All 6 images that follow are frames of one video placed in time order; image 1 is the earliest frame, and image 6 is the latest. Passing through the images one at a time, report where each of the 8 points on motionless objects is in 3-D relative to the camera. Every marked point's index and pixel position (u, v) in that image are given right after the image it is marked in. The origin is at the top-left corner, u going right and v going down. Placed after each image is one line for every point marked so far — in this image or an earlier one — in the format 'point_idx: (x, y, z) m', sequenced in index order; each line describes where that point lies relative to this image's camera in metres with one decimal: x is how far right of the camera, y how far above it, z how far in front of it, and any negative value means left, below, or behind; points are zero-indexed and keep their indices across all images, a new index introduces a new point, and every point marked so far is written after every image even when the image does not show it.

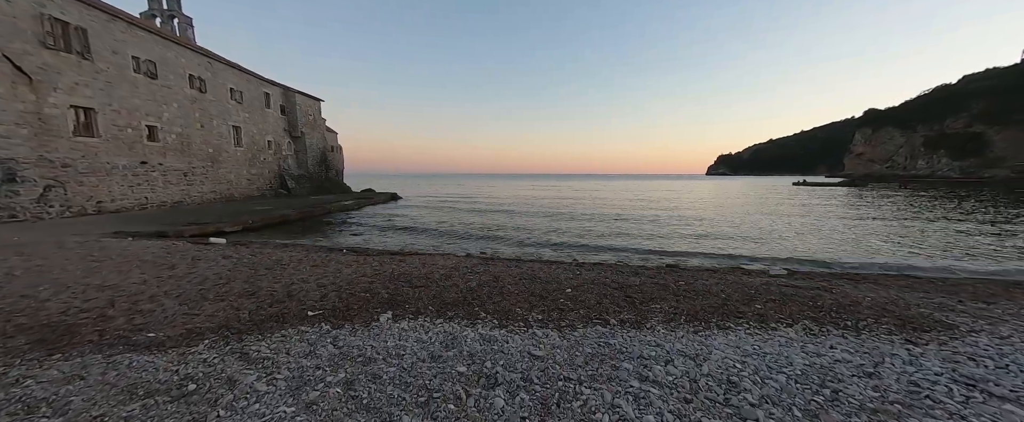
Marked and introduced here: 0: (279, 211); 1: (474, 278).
0: (-14.3, 0.0, +19.1) m
1: (-0.6, -1.0, +4.6) m
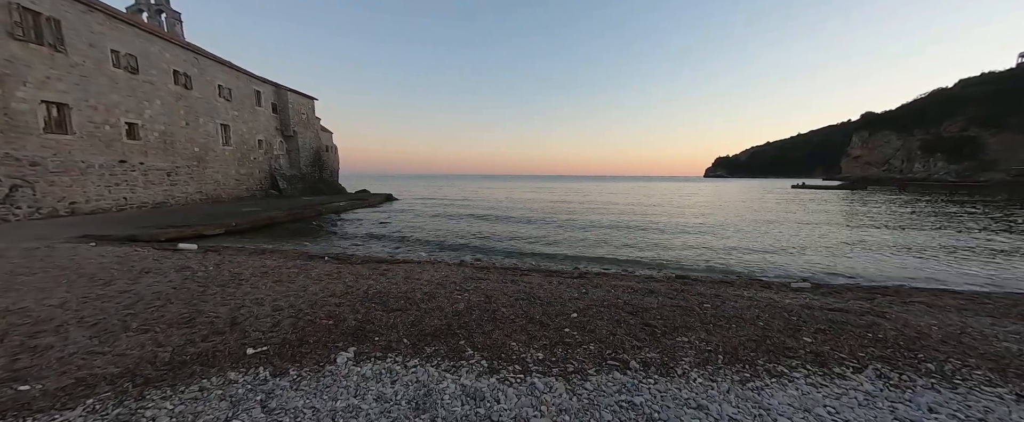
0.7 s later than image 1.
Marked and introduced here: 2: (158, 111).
0: (-14.5, -0.1, +18.4) m
1: (-0.6, -1.1, +3.9) m
2: (-20.2, +5.7, +18.0) m
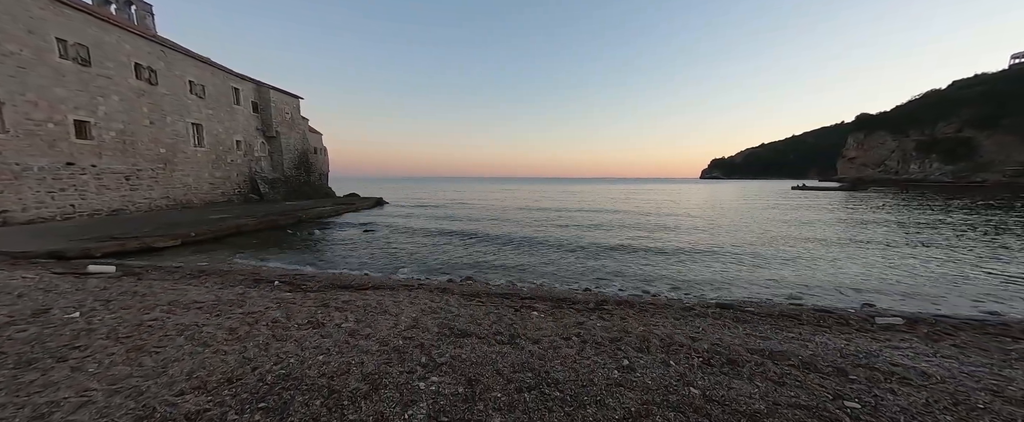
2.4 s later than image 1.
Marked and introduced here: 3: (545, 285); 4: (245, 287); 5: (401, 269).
0: (-14.6, -0.5, +16.6) m
1: (-0.6, -1.3, +2.3) m
2: (-20.4, +5.3, +16.2) m
3: (+0.8, -1.8, +7.5) m
4: (-5.3, -1.5, +6.1) m
5: (-3.0, -1.7, +8.8) m
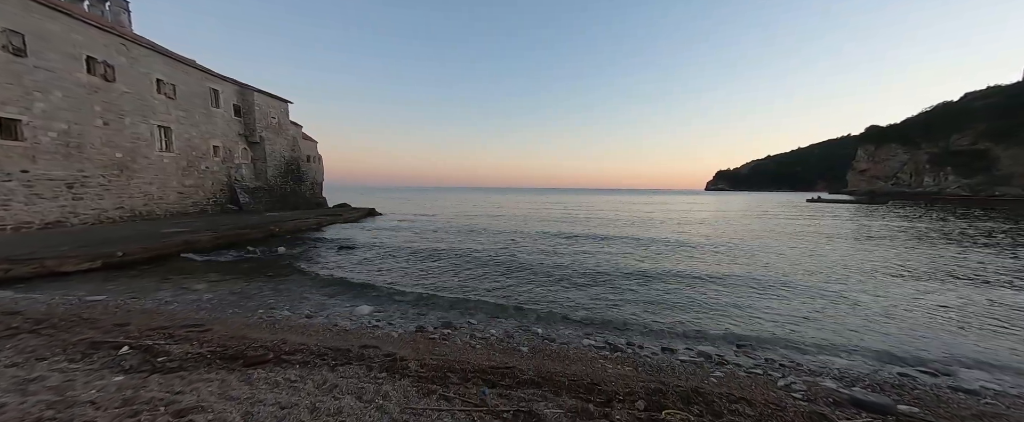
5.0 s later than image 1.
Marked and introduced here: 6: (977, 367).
0: (-14.6, -1.1, +14.3) m
1: (-0.8, -1.5, -0.2) m
2: (-20.4, +4.8, +14.2) m
3: (+0.6, -2.2, +5.0) m
4: (-5.4, -1.8, +3.7) m
5: (-3.1, -2.1, +6.3) m
6: (+7.0, -2.3, +4.7) m
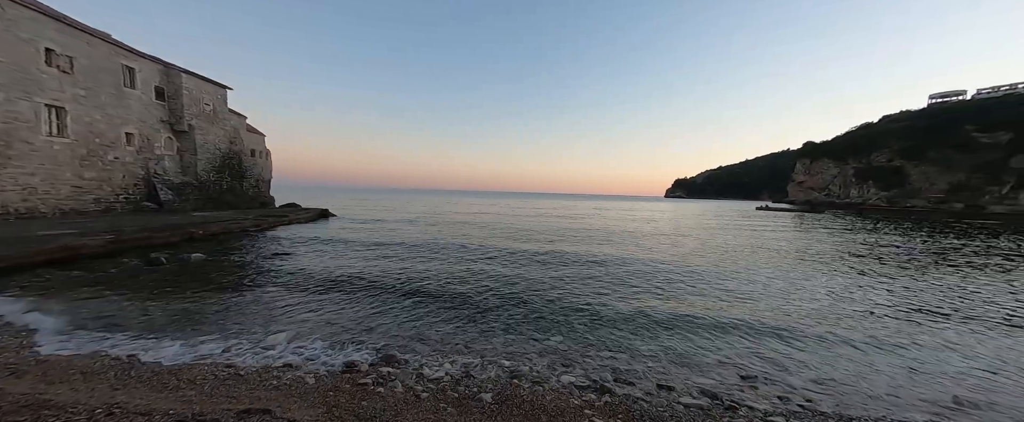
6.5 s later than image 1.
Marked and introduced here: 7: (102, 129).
0: (-16.0, -1.0, +11.5) m
1: (-0.8, -1.4, -1.5) m
2: (-21.6, +5.0, +10.9) m
3: (+0.1, -2.2, +3.8) m
4: (-5.7, -1.7, +1.9) m
5: (-3.7, -2.1, +4.7) m
6: (+6.5, -2.5, +4.1) m
7: (-22.9, +4.6, +17.5) m
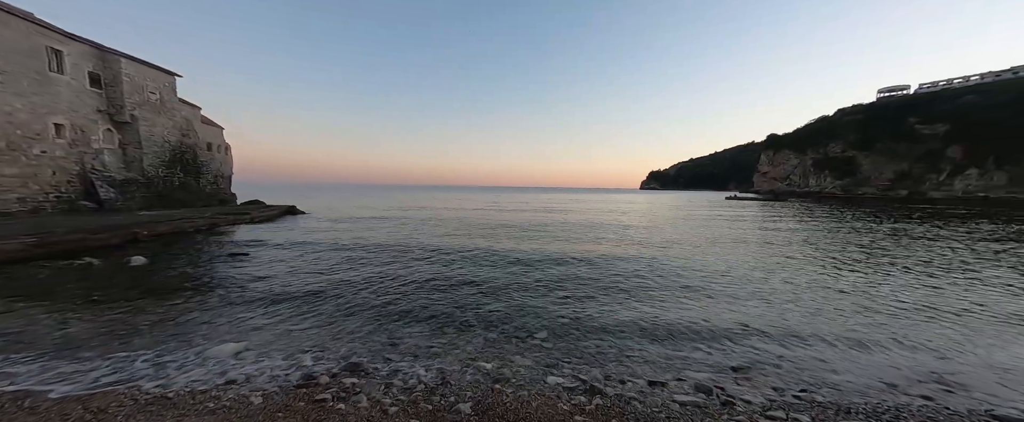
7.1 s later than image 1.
0: (-16.6, -1.0, +10.0) m
1: (-0.6, -1.4, -2.0) m
2: (-22.4, +4.8, +8.9) m
3: (-0.1, -2.0, +3.4) m
4: (-5.8, -1.7, +1.1) m
5: (-4.0, -2.0, +4.0) m
6: (+6.3, -2.2, +4.1) m
7: (-24.1, +4.5, +15.5) m
